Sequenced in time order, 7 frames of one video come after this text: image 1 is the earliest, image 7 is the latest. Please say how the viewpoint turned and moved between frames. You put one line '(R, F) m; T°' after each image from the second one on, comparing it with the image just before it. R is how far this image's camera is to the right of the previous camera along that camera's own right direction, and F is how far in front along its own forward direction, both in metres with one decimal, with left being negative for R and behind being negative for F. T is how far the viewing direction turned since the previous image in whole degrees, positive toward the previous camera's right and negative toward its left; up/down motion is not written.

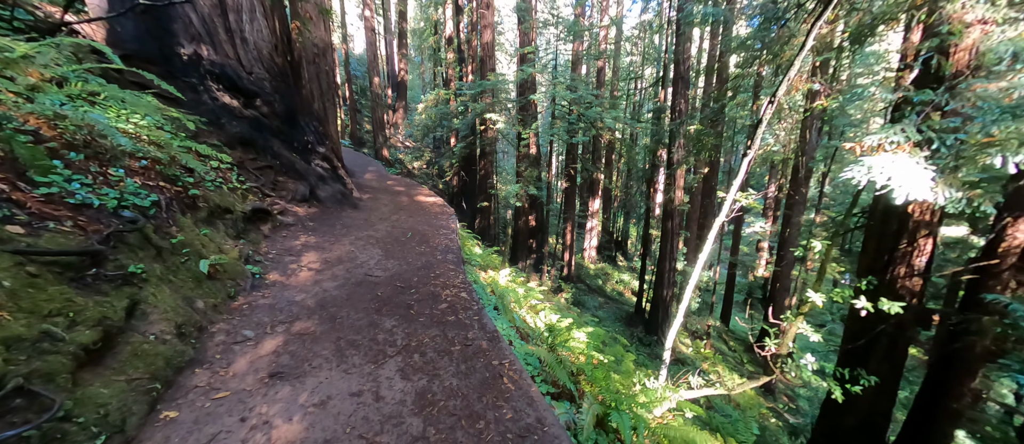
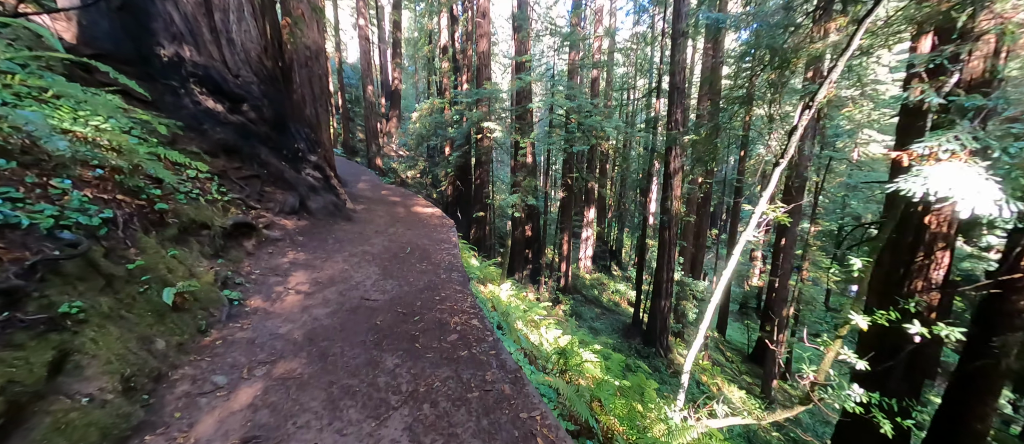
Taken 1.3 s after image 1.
(-0.2, +0.4) m; +1°
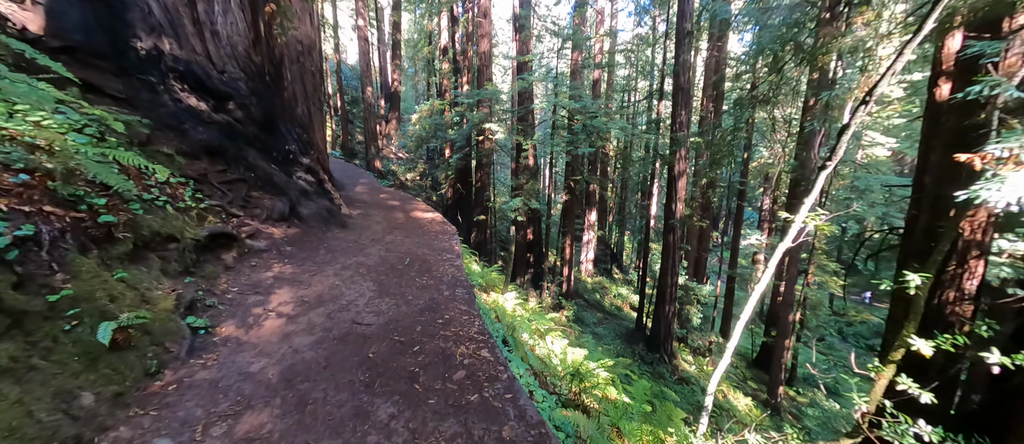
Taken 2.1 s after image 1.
(-0.1, +0.4) m; 0°
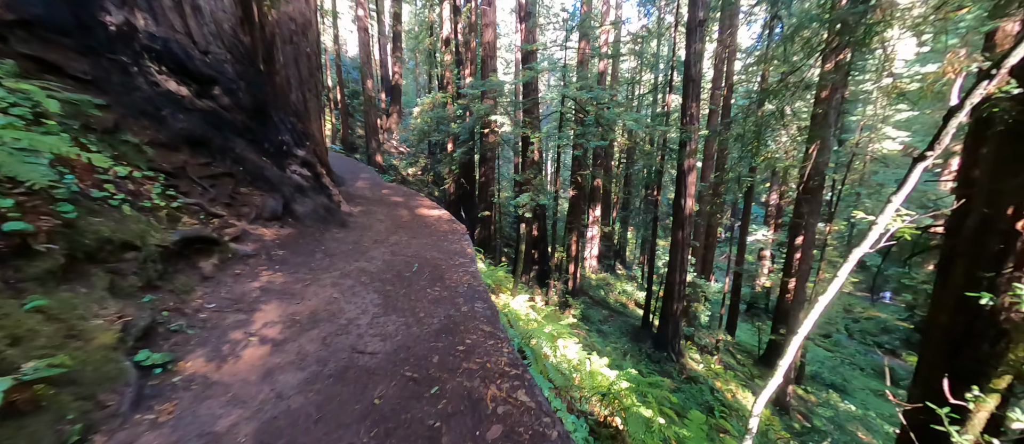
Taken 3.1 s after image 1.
(-0.2, +0.6) m; 0°
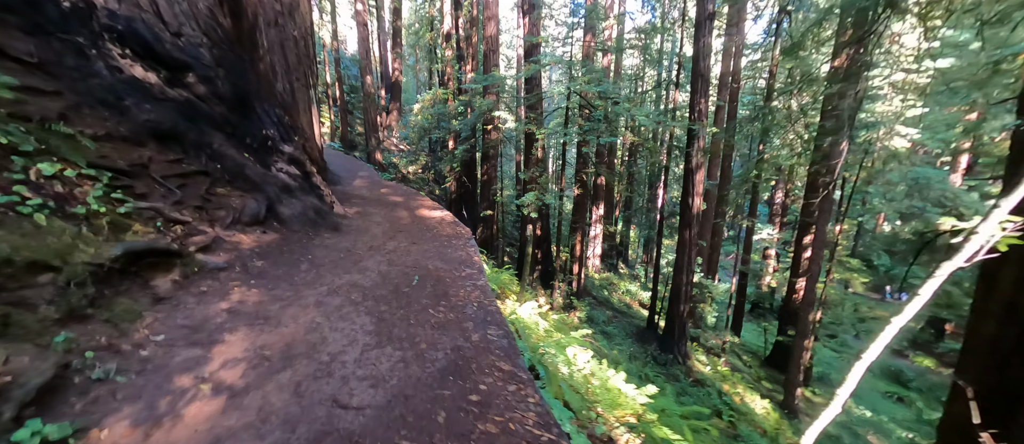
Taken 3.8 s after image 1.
(-0.1, +0.5) m; 0°
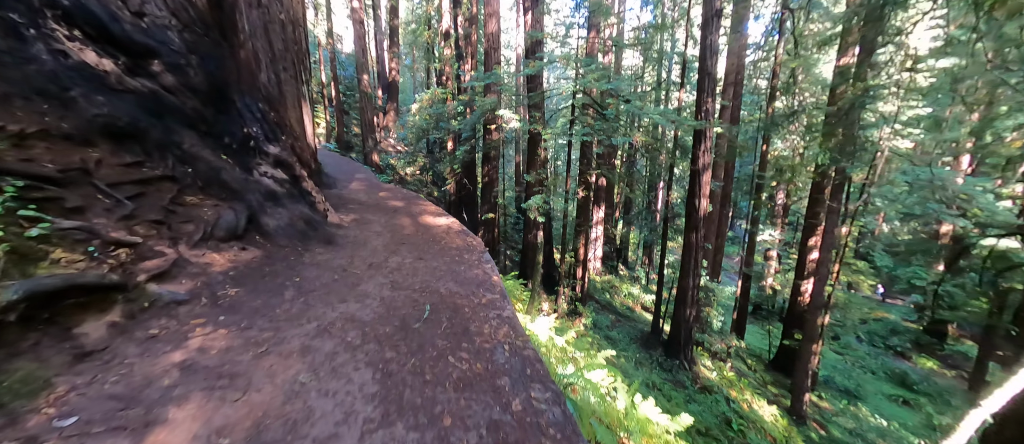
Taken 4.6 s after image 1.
(-0.3, +0.6) m; 0°
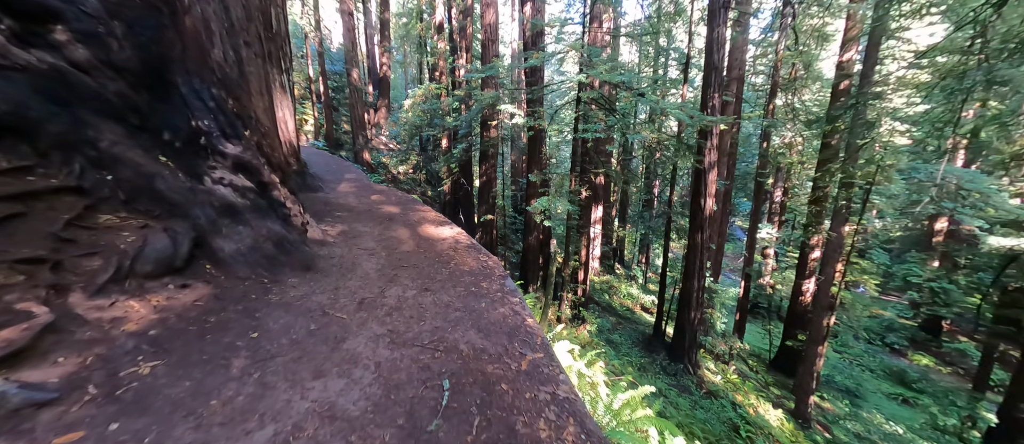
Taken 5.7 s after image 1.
(-0.4, +0.9) m; +1°
